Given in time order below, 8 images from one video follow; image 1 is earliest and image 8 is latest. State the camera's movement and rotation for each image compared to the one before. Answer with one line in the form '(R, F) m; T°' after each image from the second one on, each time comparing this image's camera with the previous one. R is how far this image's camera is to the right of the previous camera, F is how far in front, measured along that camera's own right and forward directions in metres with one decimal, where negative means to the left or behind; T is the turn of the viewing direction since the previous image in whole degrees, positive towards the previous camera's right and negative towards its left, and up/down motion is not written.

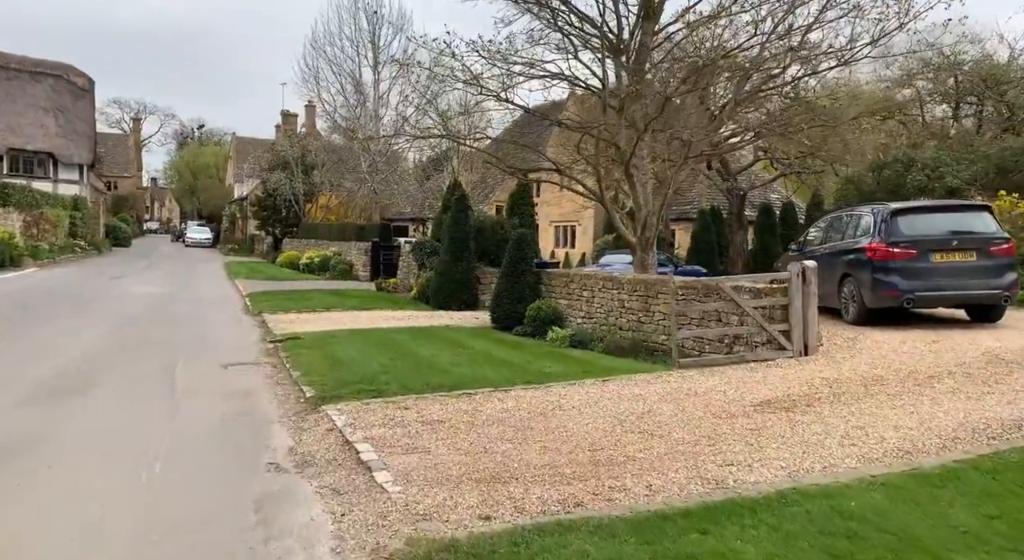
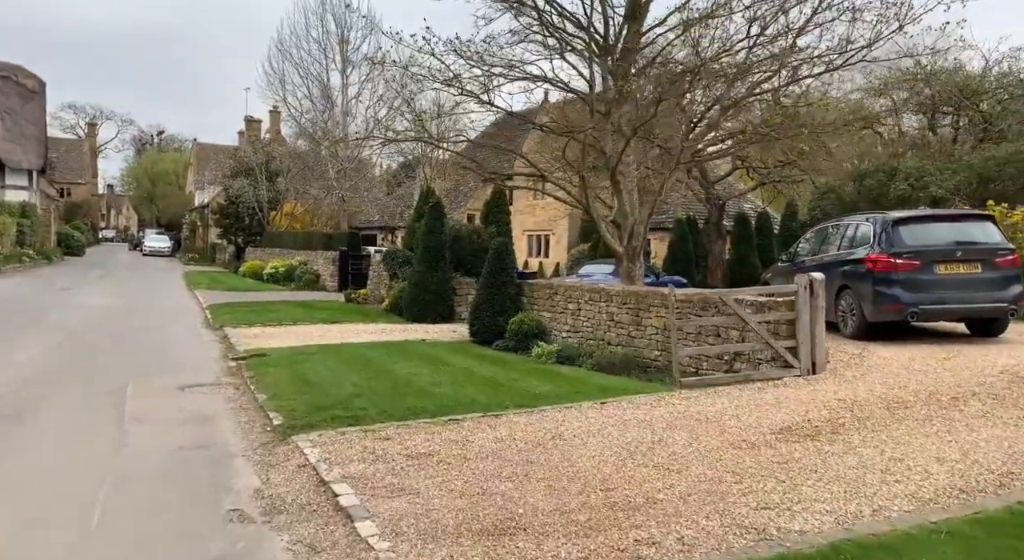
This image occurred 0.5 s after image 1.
(-0.3, +0.8) m; +2°
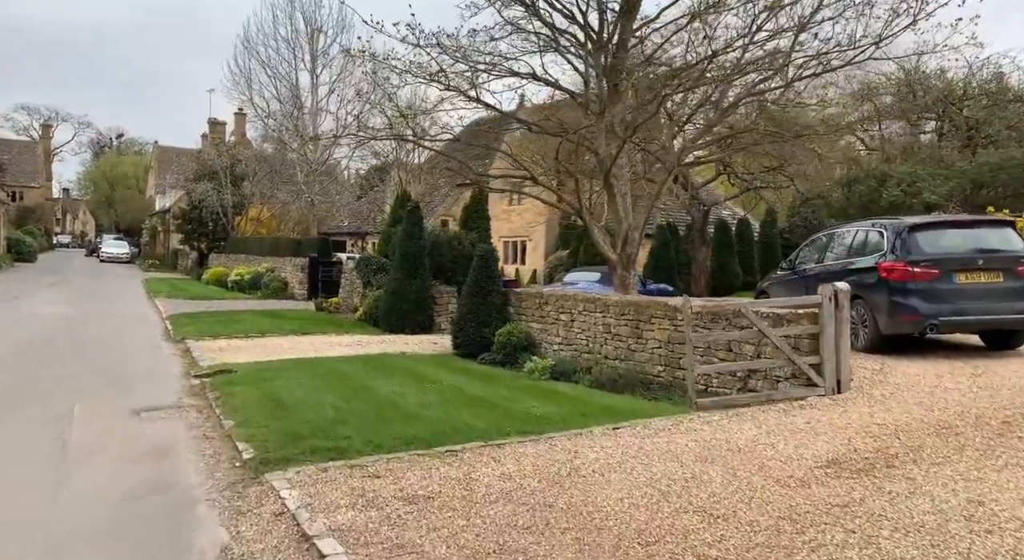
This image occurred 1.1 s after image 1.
(-0.3, +0.9) m; +2°
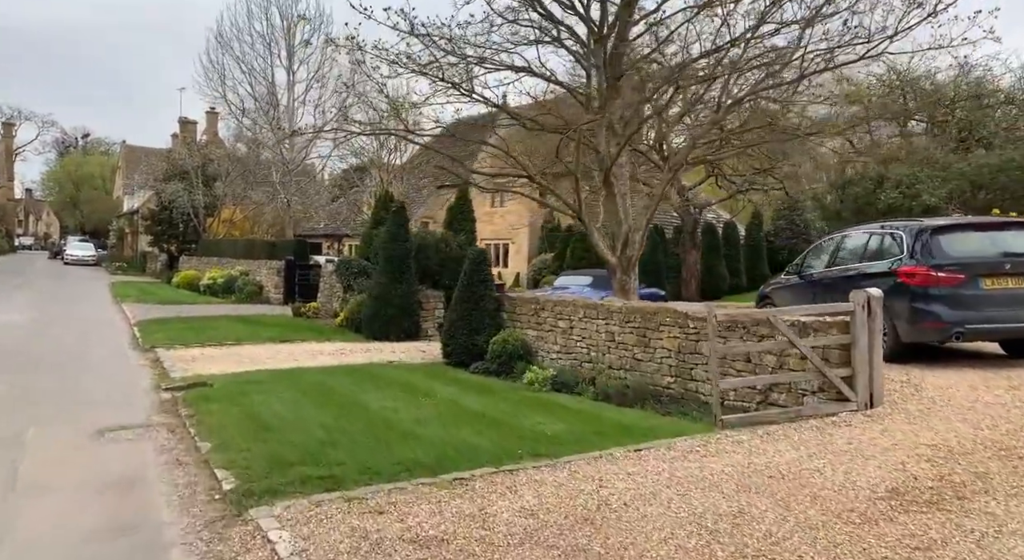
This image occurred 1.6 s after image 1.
(-0.3, +0.8) m; +2°
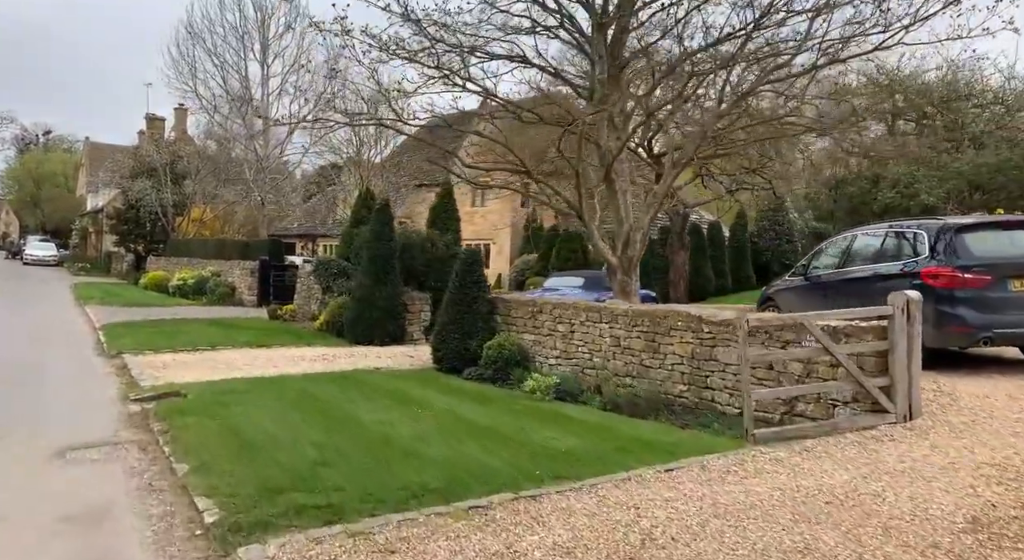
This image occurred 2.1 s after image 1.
(-0.4, +0.7) m; +2°
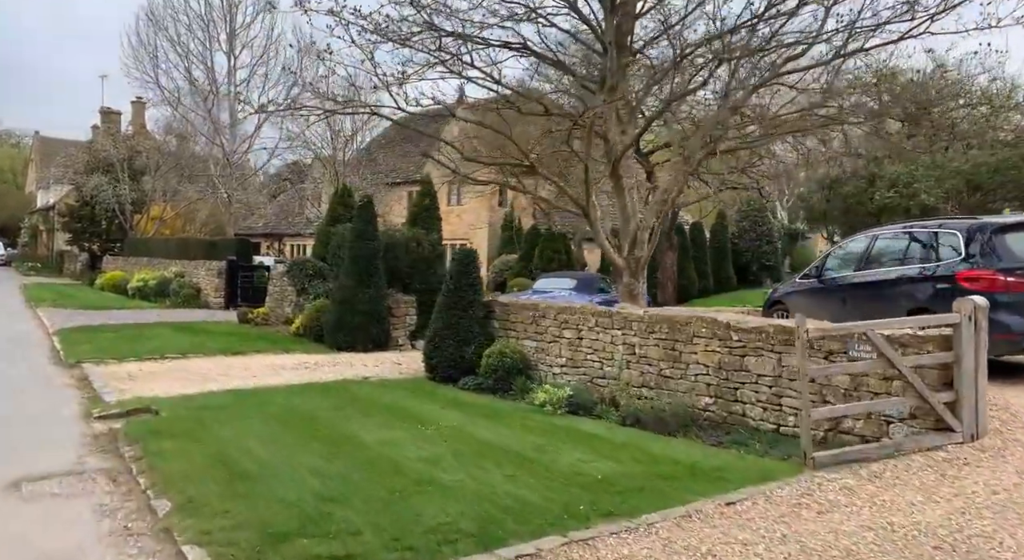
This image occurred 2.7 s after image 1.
(-0.5, +0.9) m; +3°
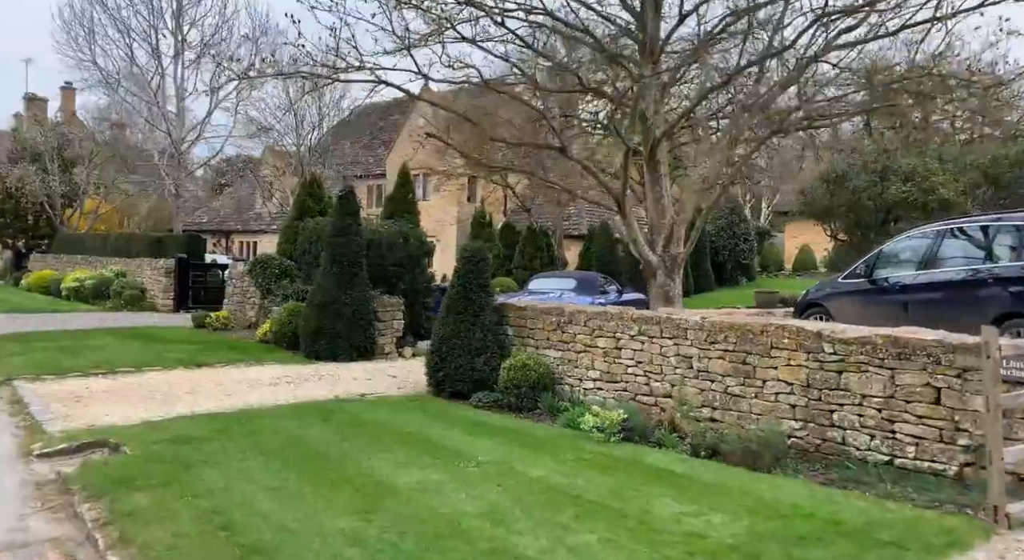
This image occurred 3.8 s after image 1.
(-1.0, +1.6) m; +4°
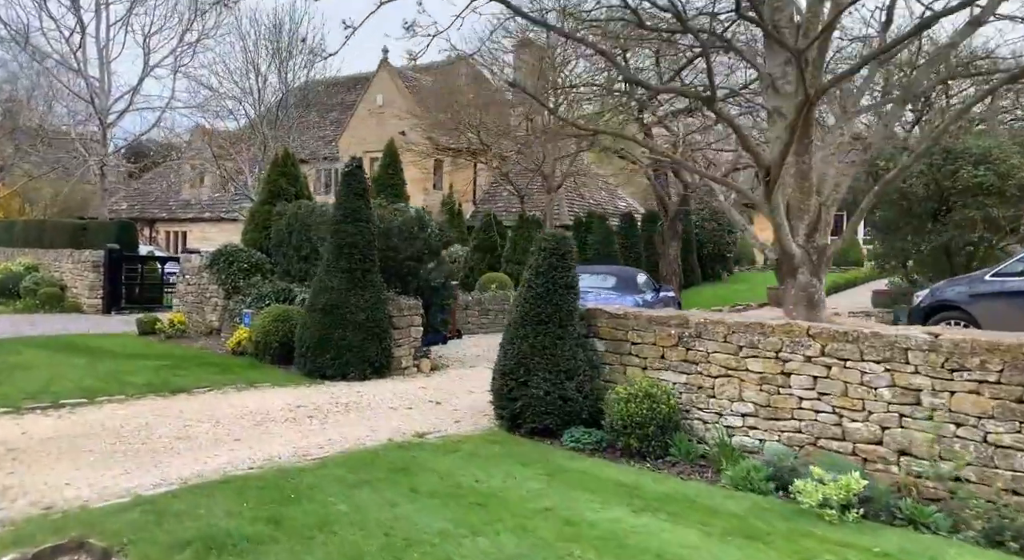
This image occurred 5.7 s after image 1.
(-1.9, +2.7) m; +6°
